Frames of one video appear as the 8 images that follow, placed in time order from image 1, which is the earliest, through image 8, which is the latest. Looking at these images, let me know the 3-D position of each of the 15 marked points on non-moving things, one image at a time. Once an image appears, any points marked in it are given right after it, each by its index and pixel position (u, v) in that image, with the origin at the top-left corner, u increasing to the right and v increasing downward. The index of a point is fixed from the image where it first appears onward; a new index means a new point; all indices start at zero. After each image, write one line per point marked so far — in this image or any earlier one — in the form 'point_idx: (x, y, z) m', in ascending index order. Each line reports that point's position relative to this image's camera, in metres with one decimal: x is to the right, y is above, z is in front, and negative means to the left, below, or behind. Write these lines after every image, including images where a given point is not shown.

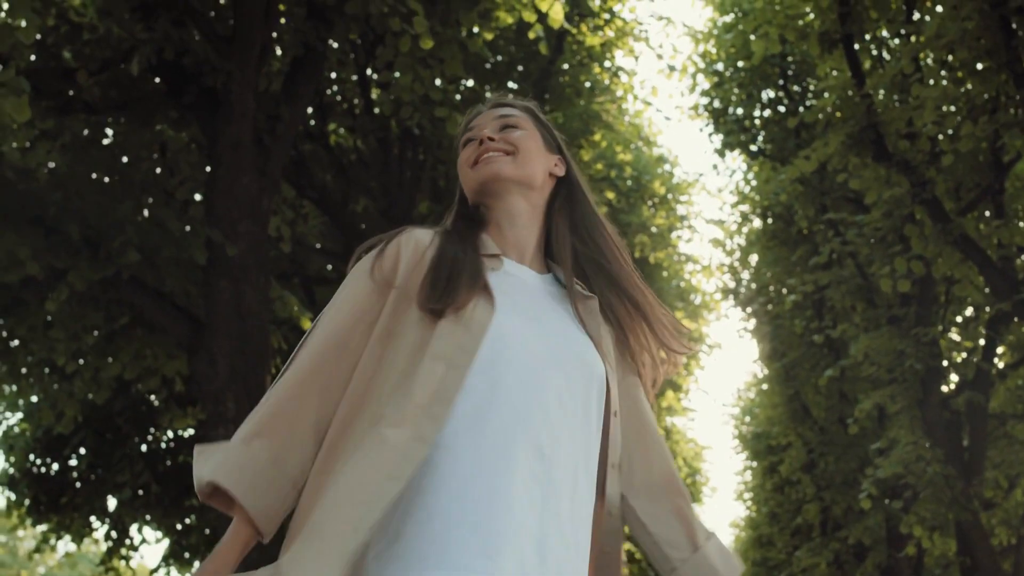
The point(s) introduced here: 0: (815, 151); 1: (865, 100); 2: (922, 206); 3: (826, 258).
0: (+2.1, +0.9, +13.4) m
1: (+2.3, +1.2, +12.7) m
2: (+2.5, +0.5, +12.0) m
3: (+2.7, +0.3, +16.7) m
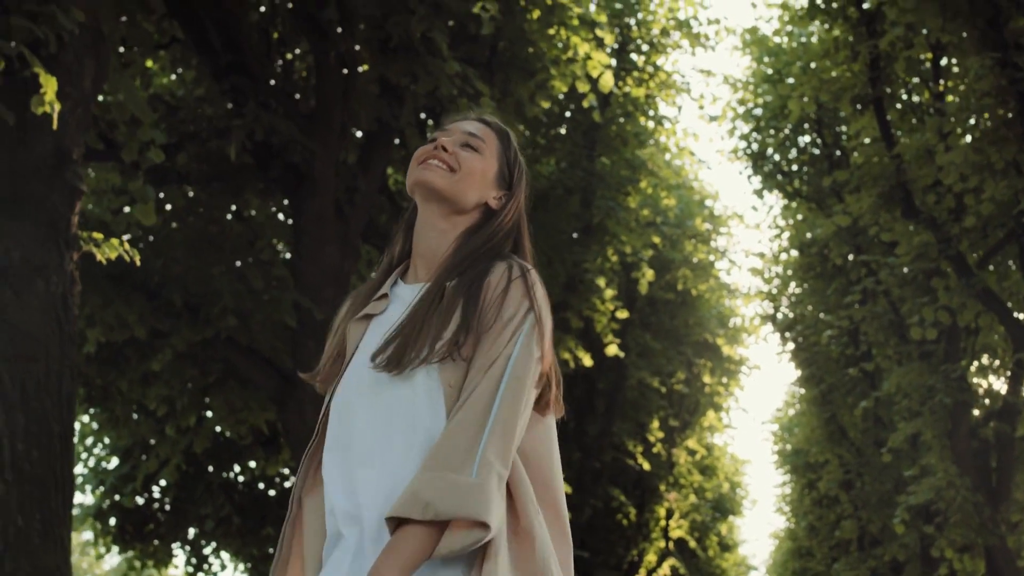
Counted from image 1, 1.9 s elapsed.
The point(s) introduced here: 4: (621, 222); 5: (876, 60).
0: (+2.5, +0.6, +14.3) m
1: (+2.7, +0.9, +13.7) m
2: (+2.9, +0.2, +12.9) m
3: (+3.2, 0.0, +17.7) m
4: (+0.9, +0.6, +16.4) m
5: (+2.6, +1.6, +13.8) m
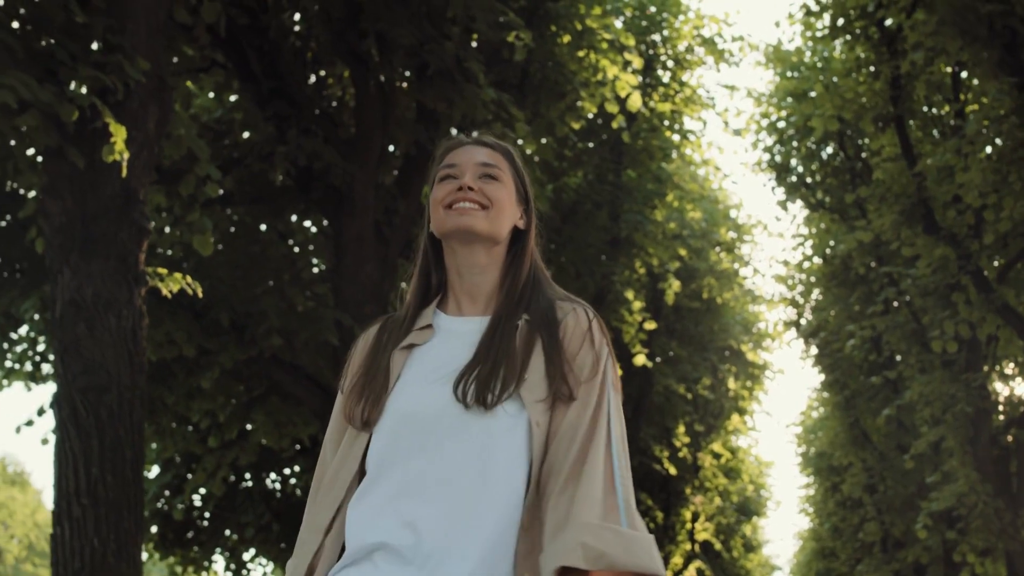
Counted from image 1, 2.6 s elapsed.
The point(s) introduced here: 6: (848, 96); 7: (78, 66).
0: (+2.8, +0.5, +14.7) m
1: (+2.9, +0.8, +14.1) m
2: (+3.1, +0.1, +13.3) m
3: (+3.4, -0.1, +18.0) m
4: (+1.2, +0.5, +16.8) m
5: (+2.8, +1.5, +14.1) m
6: (+2.6, +1.5, +14.9) m
7: (-1.6, +0.8, +7.2) m
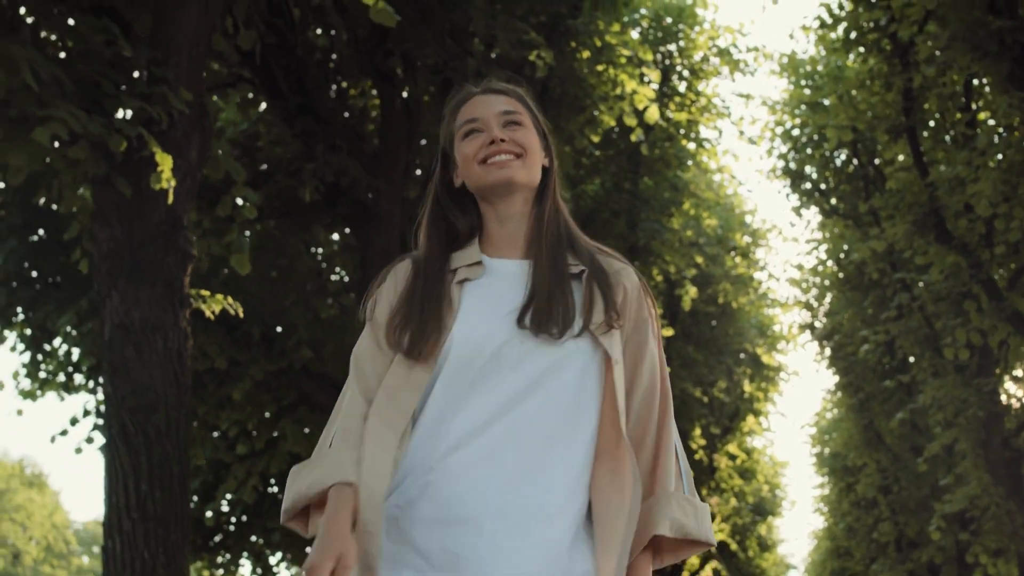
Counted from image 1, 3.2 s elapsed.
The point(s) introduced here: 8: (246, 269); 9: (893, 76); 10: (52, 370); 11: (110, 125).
0: (+2.9, +0.5, +15.0) m
1: (+3.1, +0.7, +14.4) m
2: (+3.3, 0.0, +13.6) m
3: (+3.6, -0.2, +18.3) m
4: (+1.4, +0.4, +17.1) m
5: (+3.0, +1.5, +14.4) m
6: (+2.7, +1.4, +15.2) m
7: (-1.5, +0.7, +7.5) m
8: (-1.2, +0.1, +8.9) m
9: (+2.9, +1.6, +14.5) m
10: (-3.2, -0.6, +13.6) m
11: (-1.5, +0.6, +7.3) m
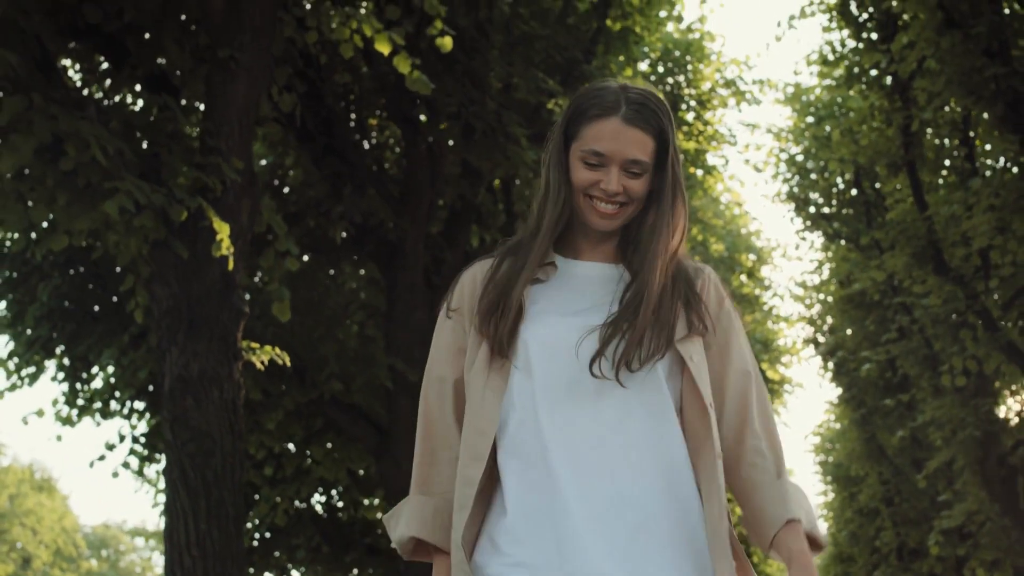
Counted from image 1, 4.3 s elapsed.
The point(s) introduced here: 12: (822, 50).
0: (+3.0, +0.3, +15.7) m
1: (+3.2, +0.5, +15.0) m
2: (+3.4, -0.2, +14.2) m
3: (+3.8, -0.4, +19.0) m
4: (+1.5, +0.2, +17.7) m
5: (+3.1, +1.2, +15.1) m
6: (+2.9, +1.2, +15.8) m
7: (-1.4, +0.5, +8.1) m
8: (-1.1, -0.1, +9.6) m
9: (+3.0, +1.4, +15.2) m
10: (-3.1, -0.8, +14.3) m
11: (-1.4, +0.4, +7.9) m
12: (+2.7, +2.1, +16.7) m
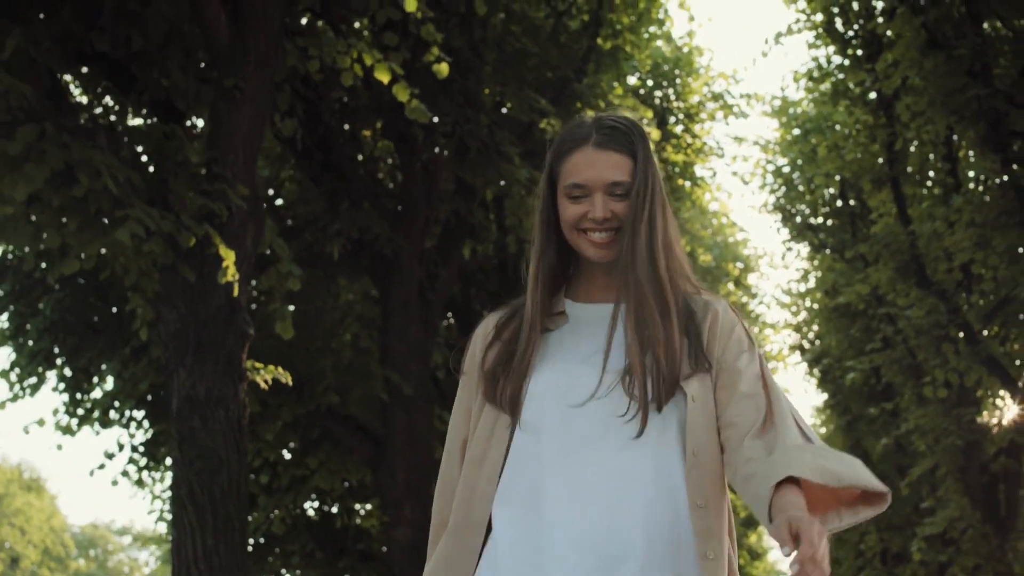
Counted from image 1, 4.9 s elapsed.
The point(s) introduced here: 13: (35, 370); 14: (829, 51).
0: (+3.0, +0.2, +16.0) m
1: (+3.1, +0.4, +15.3) m
2: (+3.3, -0.3, +14.6) m
3: (+3.7, -0.5, +19.3) m
4: (+1.4, +0.1, +18.1) m
5: (+3.0, +1.1, +15.4) m
6: (+2.8, +1.1, +16.1) m
7: (-1.4, +0.4, +8.4) m
8: (-1.1, -0.2, +9.9) m
9: (+2.9, +1.3, +15.5) m
10: (-3.2, -0.9, +14.5) m
11: (-1.4, +0.3, +8.2) m
12: (+2.6, +2.0, +17.0) m
13: (-3.4, -0.6, +13.7) m
14: (+2.7, +2.0, +16.2) m
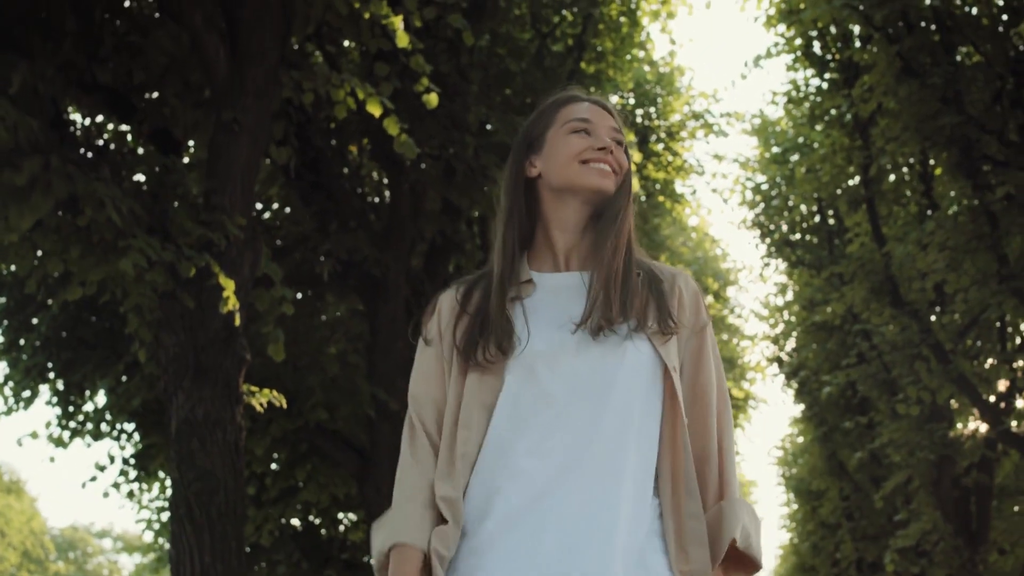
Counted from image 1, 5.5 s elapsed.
0: (+2.8, 0.0, +16.4) m
1: (+3.0, +0.3, +15.7) m
2: (+3.2, -0.5, +14.9) m
3: (+3.5, -0.7, +19.7) m
4: (+1.2, -0.1, +18.4) m
5: (+2.9, +1.0, +15.8) m
6: (+2.7, +0.9, +16.5) m
7: (-1.5, +0.3, +8.8) m
8: (-1.2, -0.4, +10.2) m
9: (+2.8, +1.1, +15.9) m
10: (-3.3, -1.0, +14.9) m
11: (-1.5, +0.2, +8.5) m
12: (+2.5, +1.8, +17.4) m
13: (-3.5, -0.7, +14.1) m
14: (+2.5, +1.8, +16.6) m
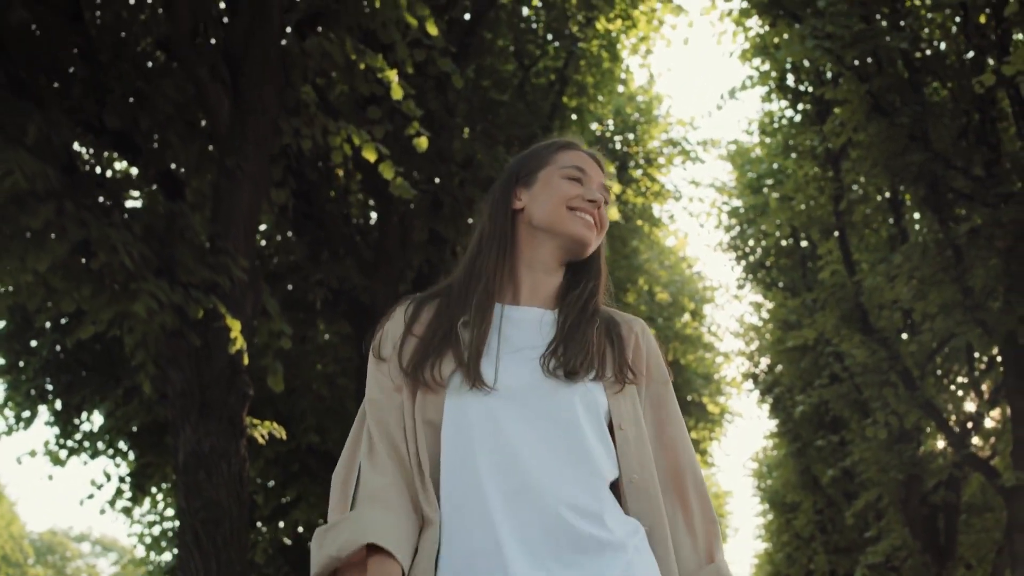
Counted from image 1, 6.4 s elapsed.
0: (+2.7, -0.2, +16.9) m
1: (+2.9, 0.0, +16.3) m
2: (+3.1, -0.7, +15.5) m
3: (+3.3, -0.9, +20.2) m
4: (+1.1, -0.3, +19.0) m
5: (+2.8, +0.8, +16.4) m
6: (+2.5, +0.7, +17.1) m
7: (-1.5, +0.1, +9.3) m
8: (-1.3, -0.5, +10.7) m
9: (+2.7, +0.9, +16.4) m
10: (-3.4, -1.2, +15.4) m
11: (-1.5, 0.0, +9.1) m
12: (+2.3, +1.6, +18.0) m
13: (-3.6, -0.9, +14.6) m
14: (+2.4, +1.6, +17.2) m
